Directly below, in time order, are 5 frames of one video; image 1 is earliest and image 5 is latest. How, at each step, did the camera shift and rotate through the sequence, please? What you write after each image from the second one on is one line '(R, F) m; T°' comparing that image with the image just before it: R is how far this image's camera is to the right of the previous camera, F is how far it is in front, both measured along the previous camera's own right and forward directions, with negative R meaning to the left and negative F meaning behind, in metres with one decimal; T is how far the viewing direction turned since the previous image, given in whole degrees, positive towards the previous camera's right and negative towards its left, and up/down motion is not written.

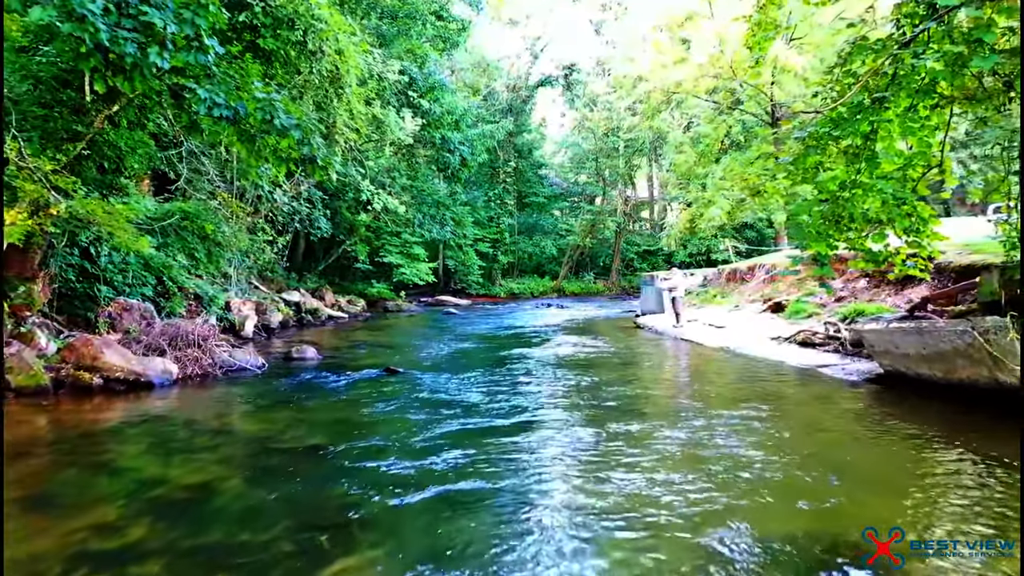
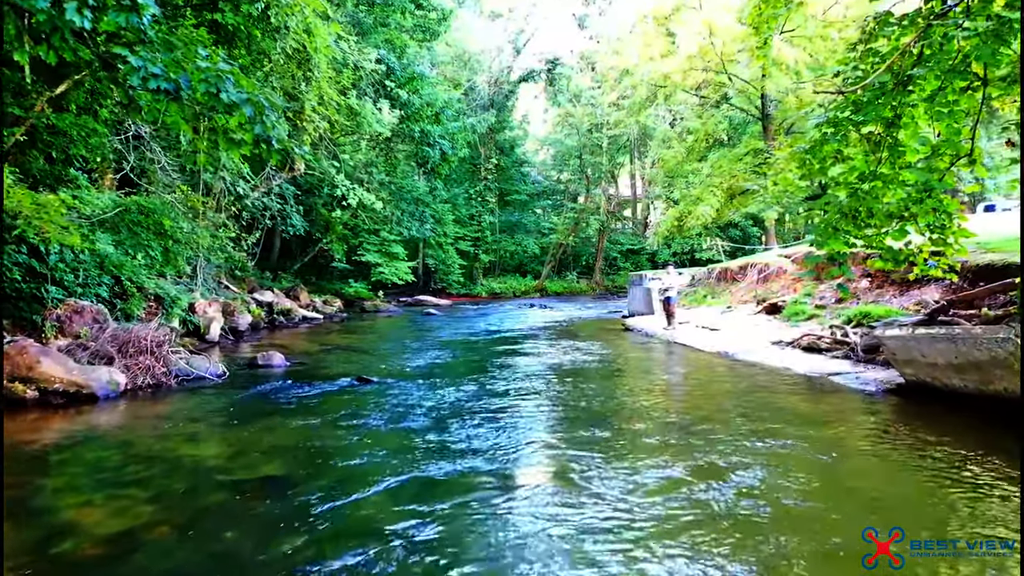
(-0.1, +0.7) m; +2°
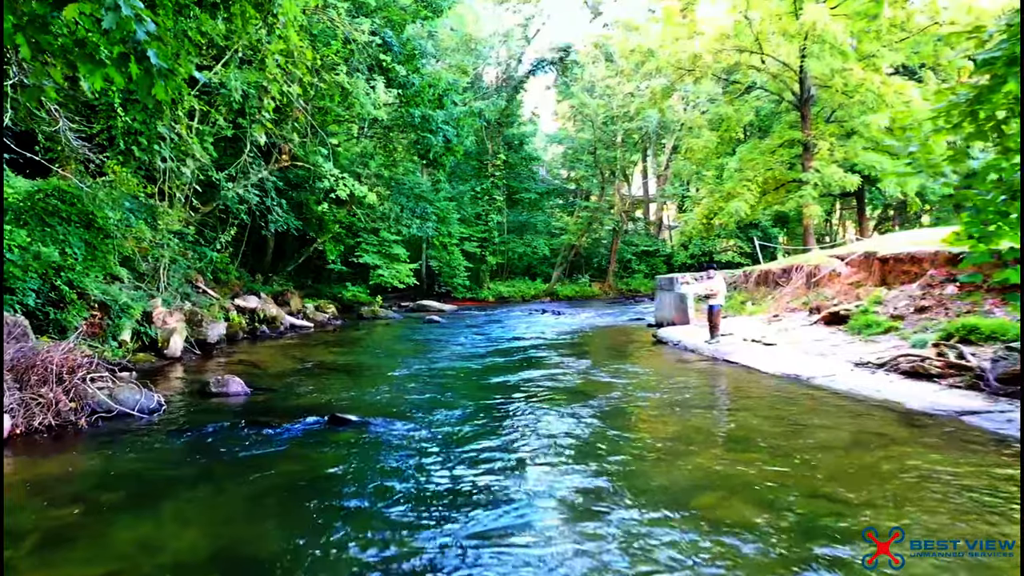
(-0.2, +1.8) m; -1°
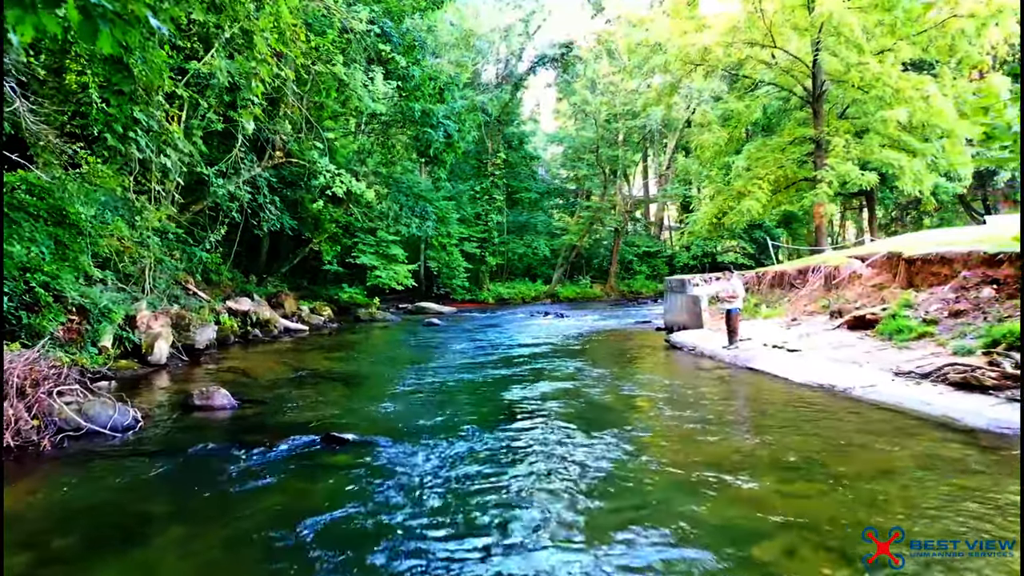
(-0.2, +0.6) m; 0°
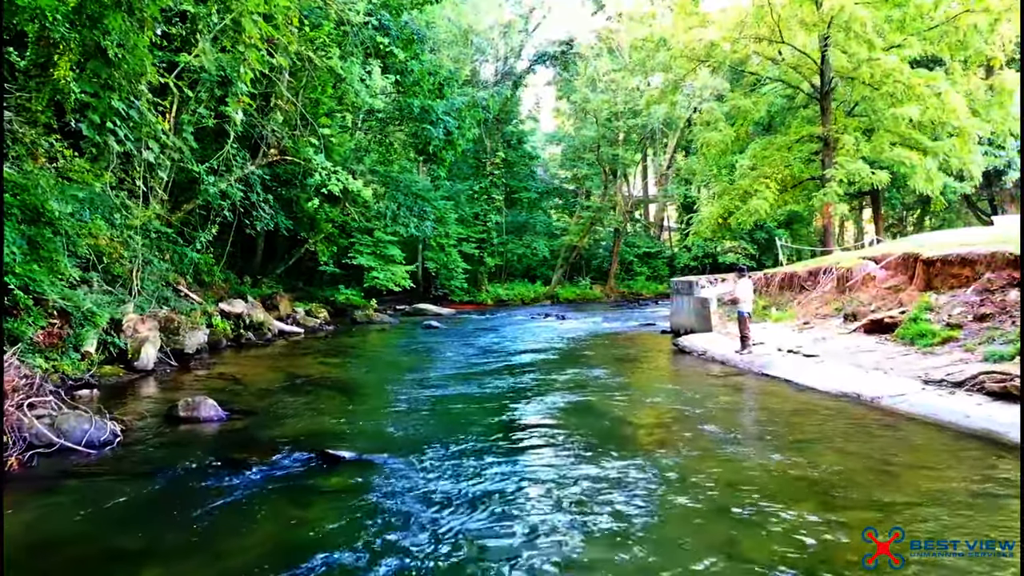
(-0.1, +0.4) m; 0°
